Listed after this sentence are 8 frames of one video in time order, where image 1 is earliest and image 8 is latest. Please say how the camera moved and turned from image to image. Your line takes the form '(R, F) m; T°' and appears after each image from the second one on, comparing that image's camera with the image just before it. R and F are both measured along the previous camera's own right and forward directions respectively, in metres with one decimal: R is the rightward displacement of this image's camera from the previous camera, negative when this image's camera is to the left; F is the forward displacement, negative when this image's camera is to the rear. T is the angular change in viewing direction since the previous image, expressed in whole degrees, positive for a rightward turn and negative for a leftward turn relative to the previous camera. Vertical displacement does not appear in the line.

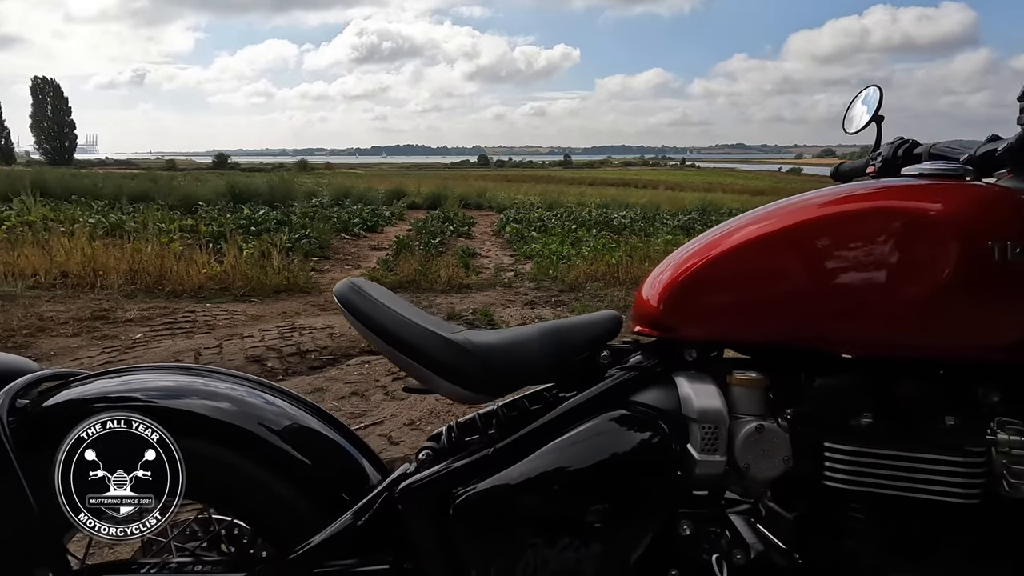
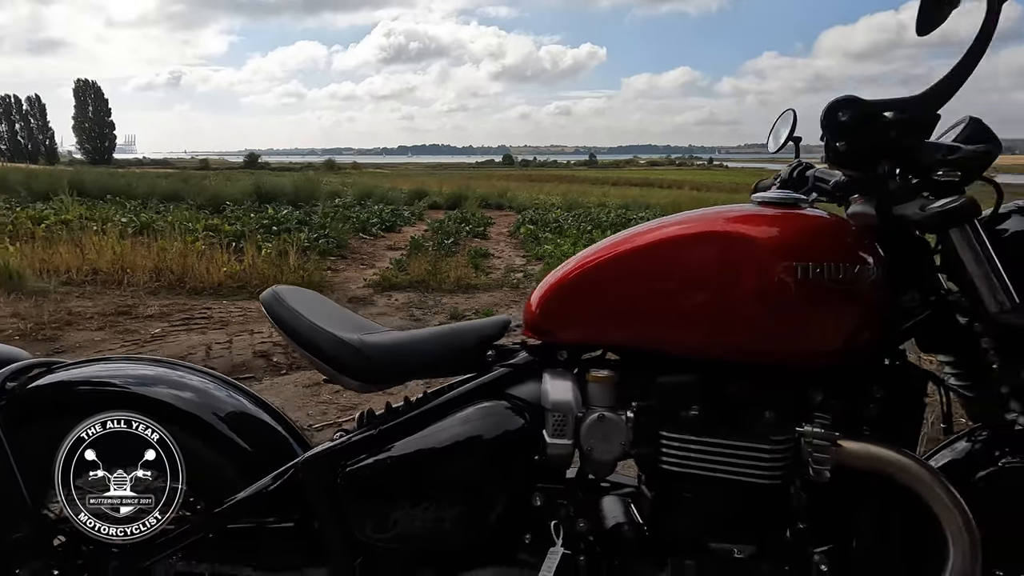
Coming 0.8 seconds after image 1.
(+0.3, -0.2) m; -3°
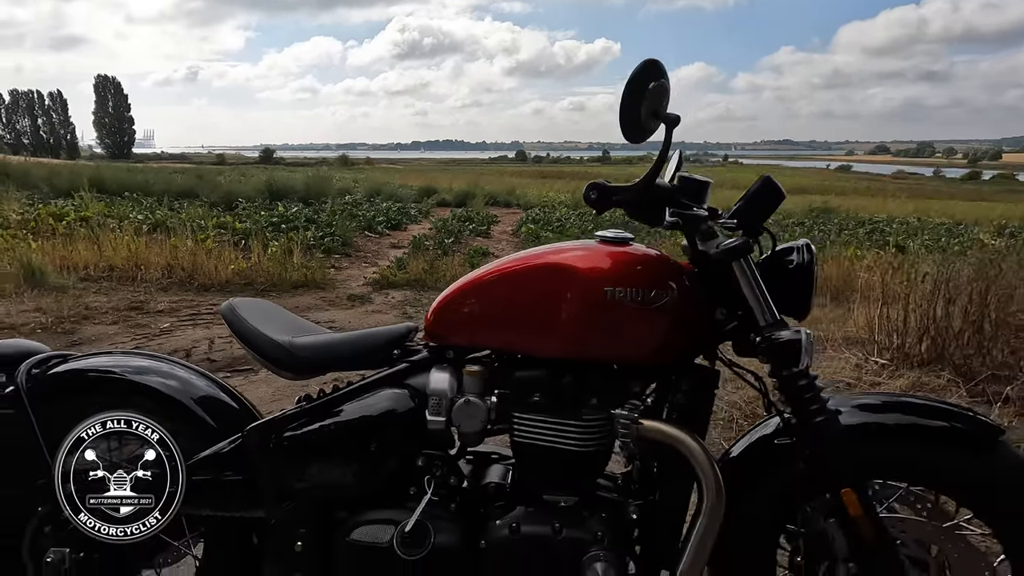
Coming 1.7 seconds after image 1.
(+0.3, -0.4) m; -1°
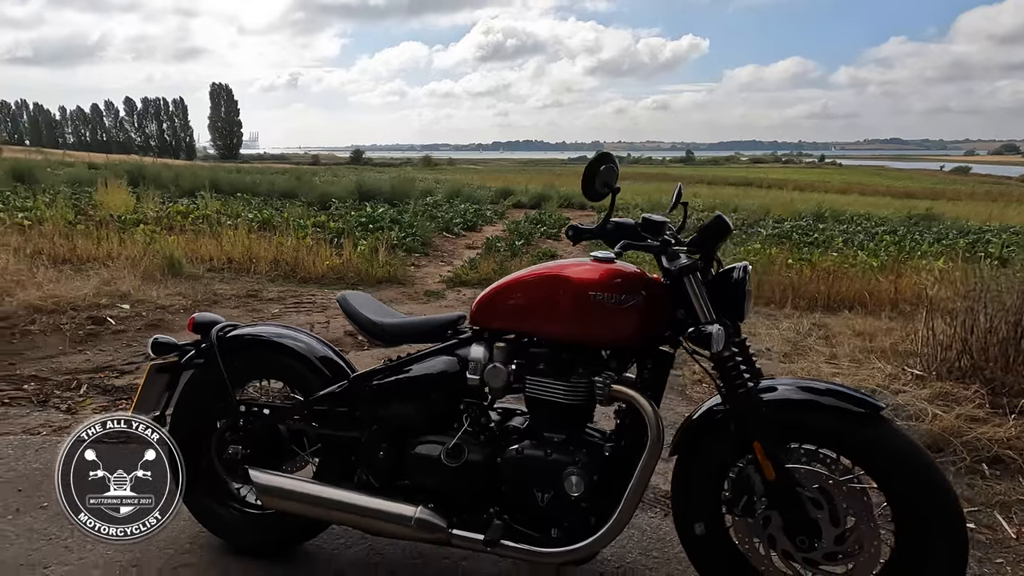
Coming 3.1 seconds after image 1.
(+0.2, -0.7) m; -8°
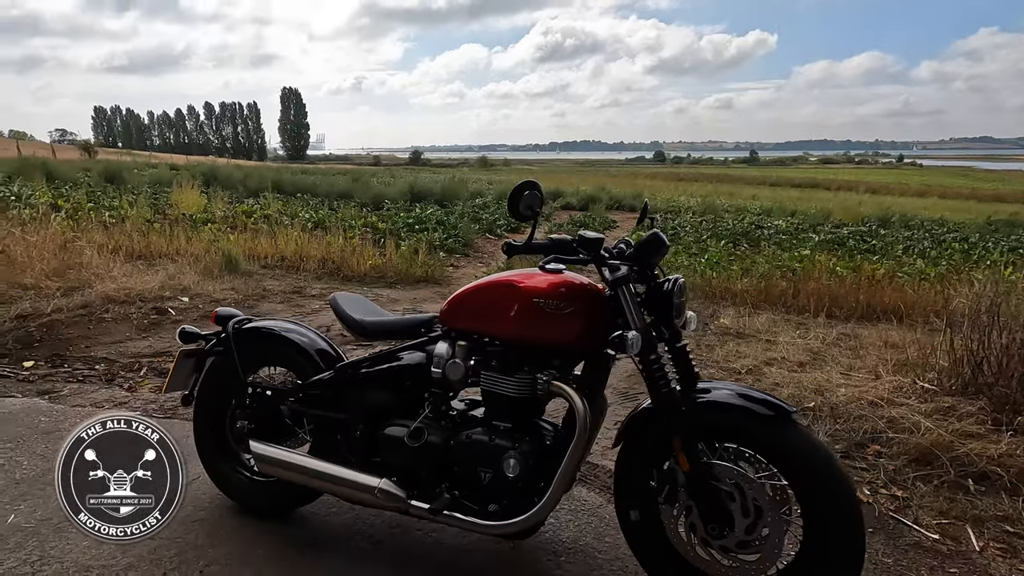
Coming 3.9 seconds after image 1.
(+0.4, -0.3) m; -6°
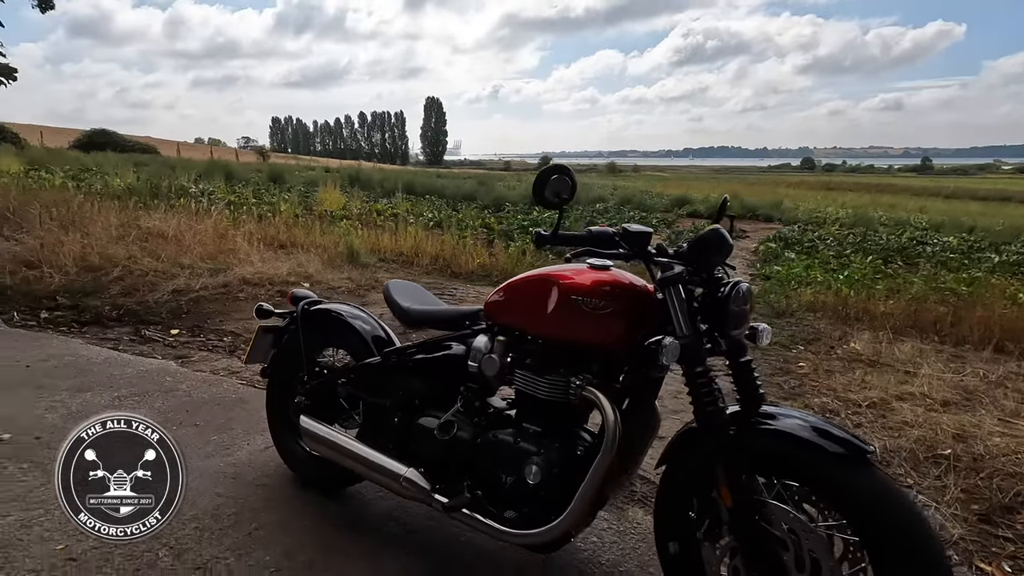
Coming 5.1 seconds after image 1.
(+0.3, +0.2) m; -13°
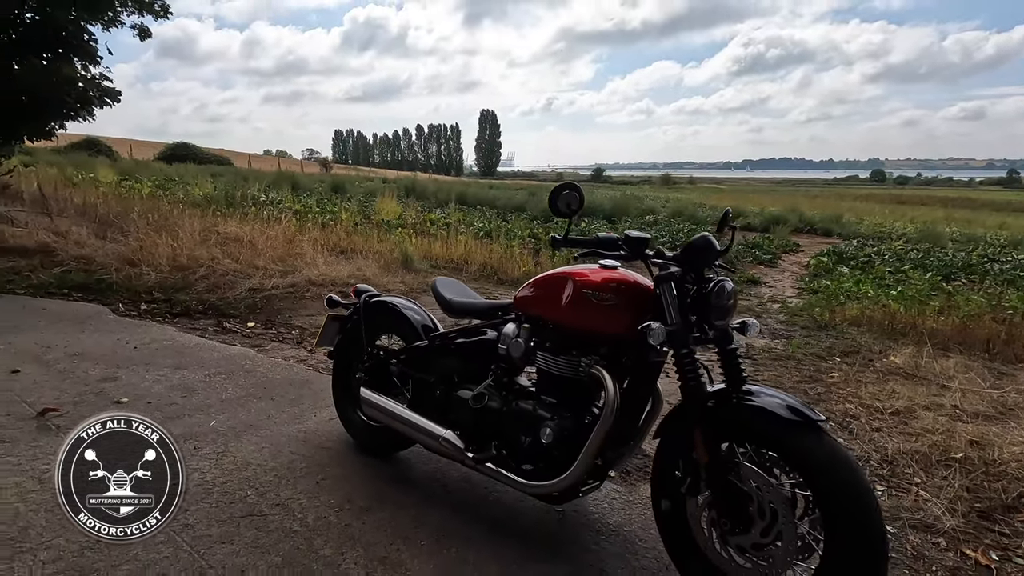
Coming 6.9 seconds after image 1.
(+0.1, -0.5) m; -5°
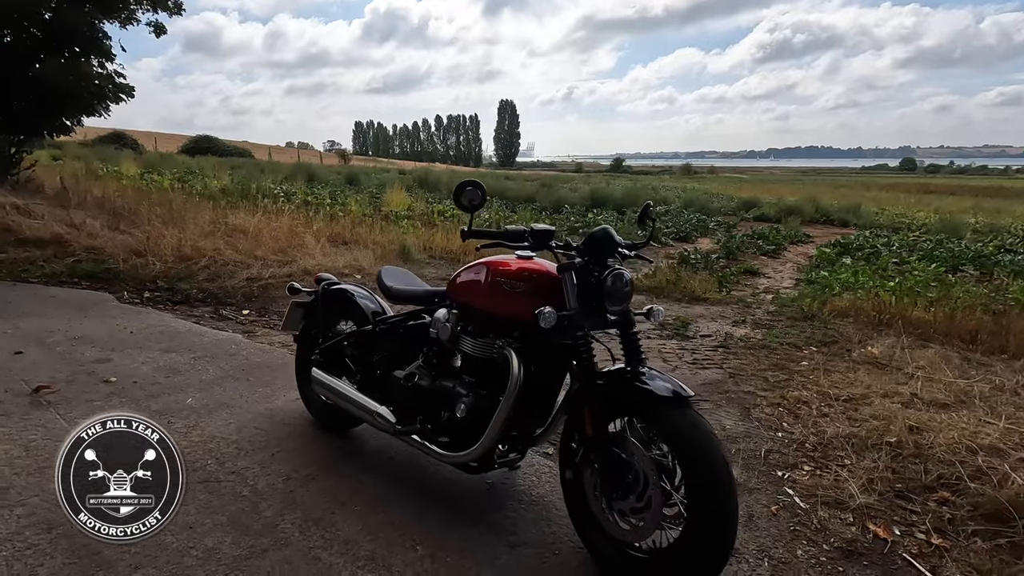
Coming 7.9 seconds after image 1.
(+0.5, -0.2) m; -2°
